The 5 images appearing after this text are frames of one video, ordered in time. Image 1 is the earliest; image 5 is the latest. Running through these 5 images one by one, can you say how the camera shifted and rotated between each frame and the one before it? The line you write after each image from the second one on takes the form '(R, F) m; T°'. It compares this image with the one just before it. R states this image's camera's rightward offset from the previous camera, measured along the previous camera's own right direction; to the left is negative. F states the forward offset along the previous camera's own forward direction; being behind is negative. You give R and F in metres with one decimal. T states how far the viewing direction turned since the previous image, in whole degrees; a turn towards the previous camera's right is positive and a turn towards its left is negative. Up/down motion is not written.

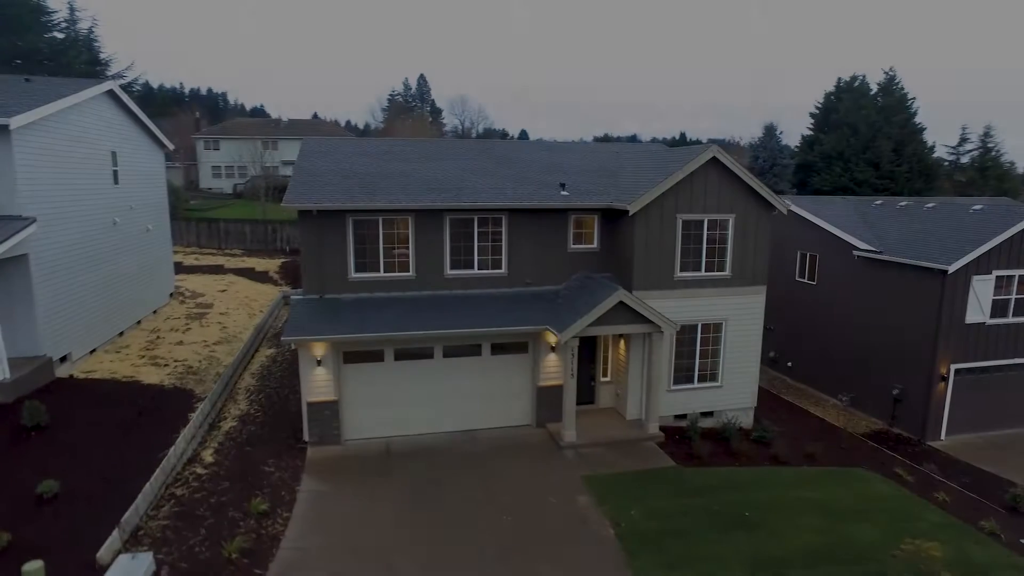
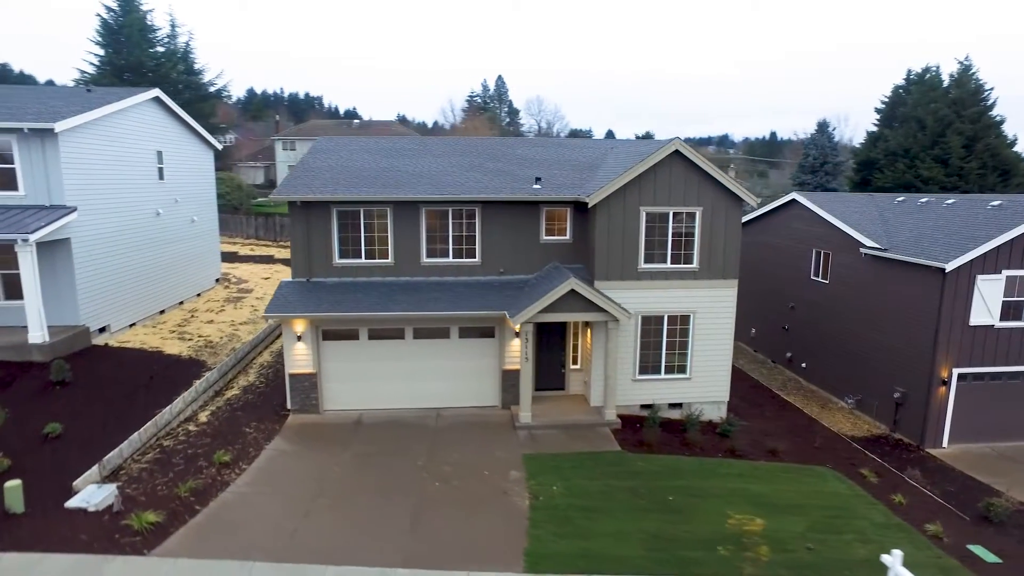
(+2.7, -0.6) m; -8°
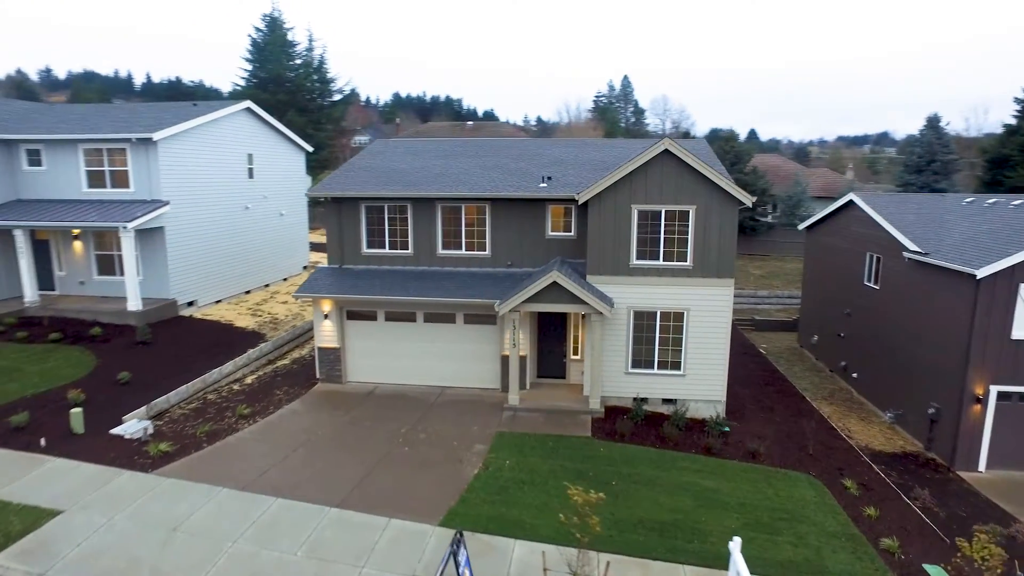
(+3.2, -0.6) m; -12°
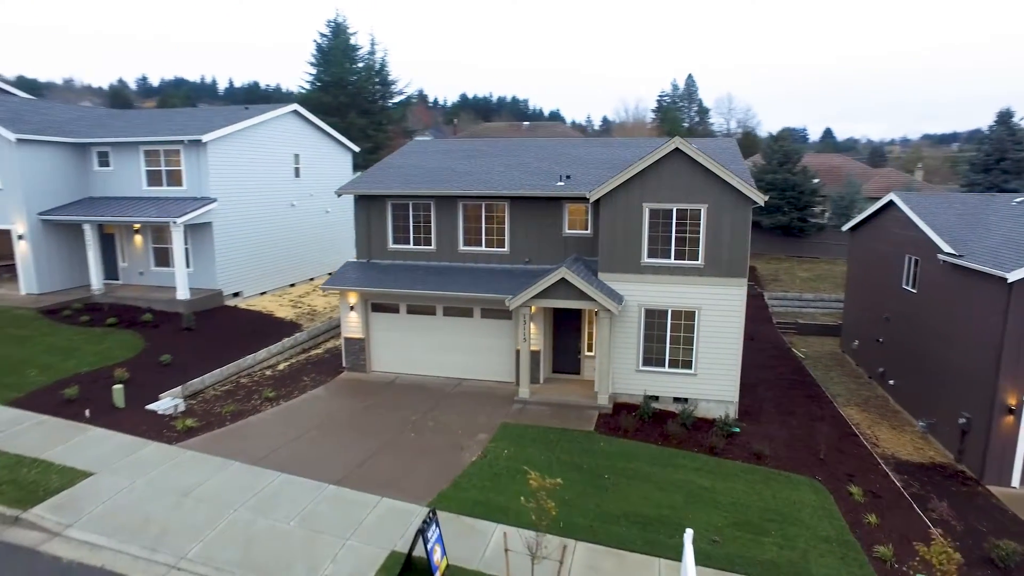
(+1.2, -0.3) m; -6°
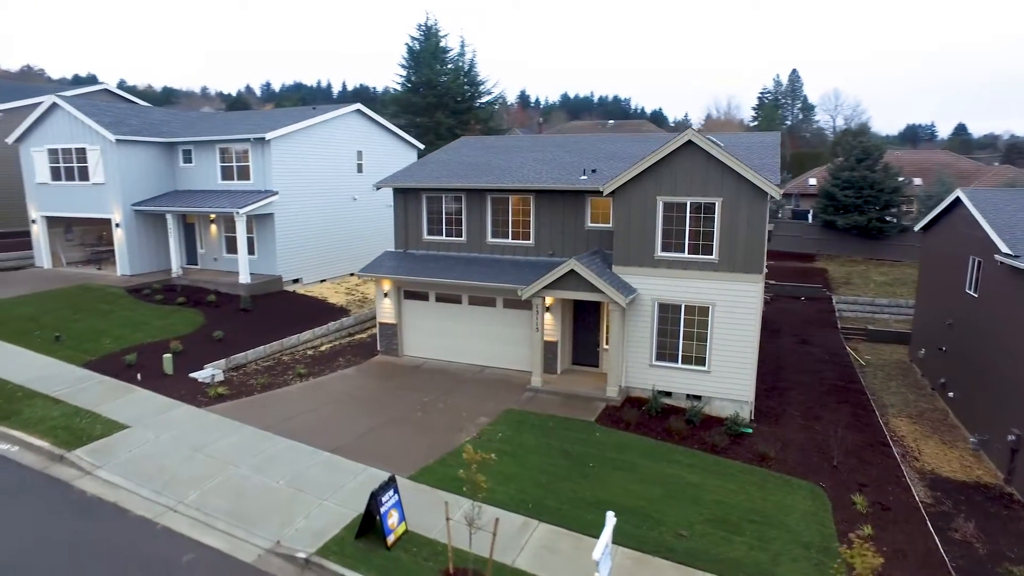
(+2.0, -0.2) m; -9°
